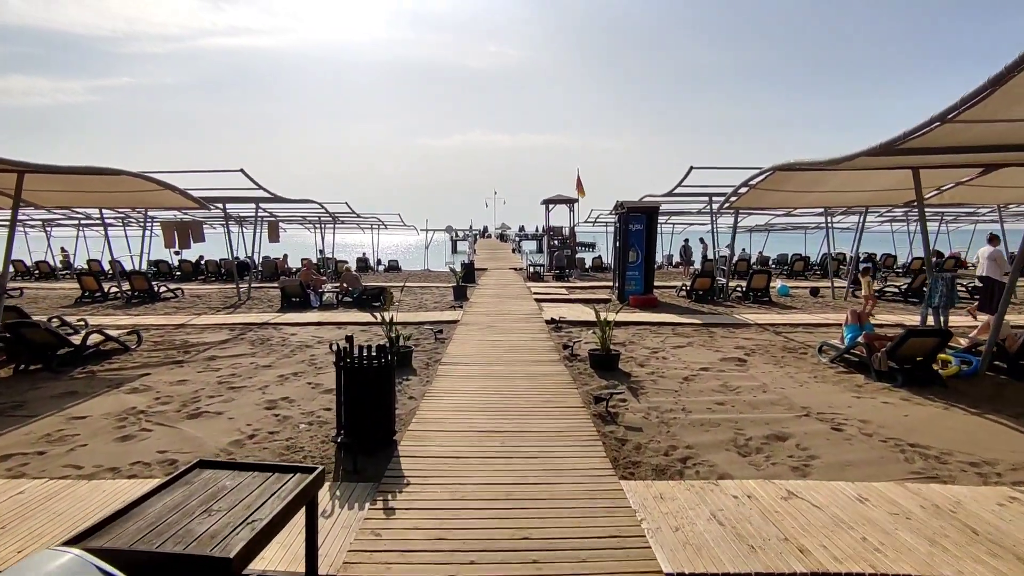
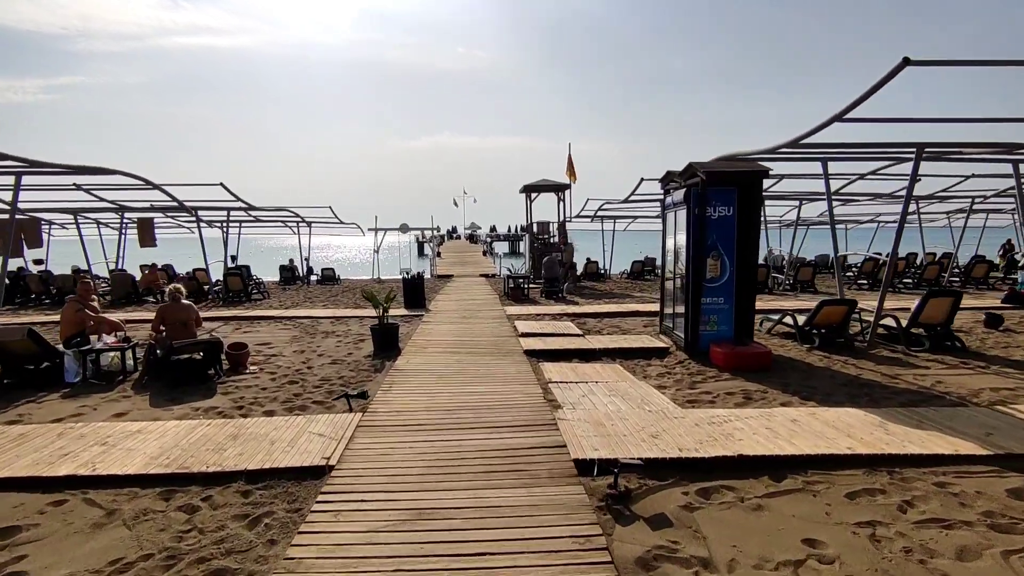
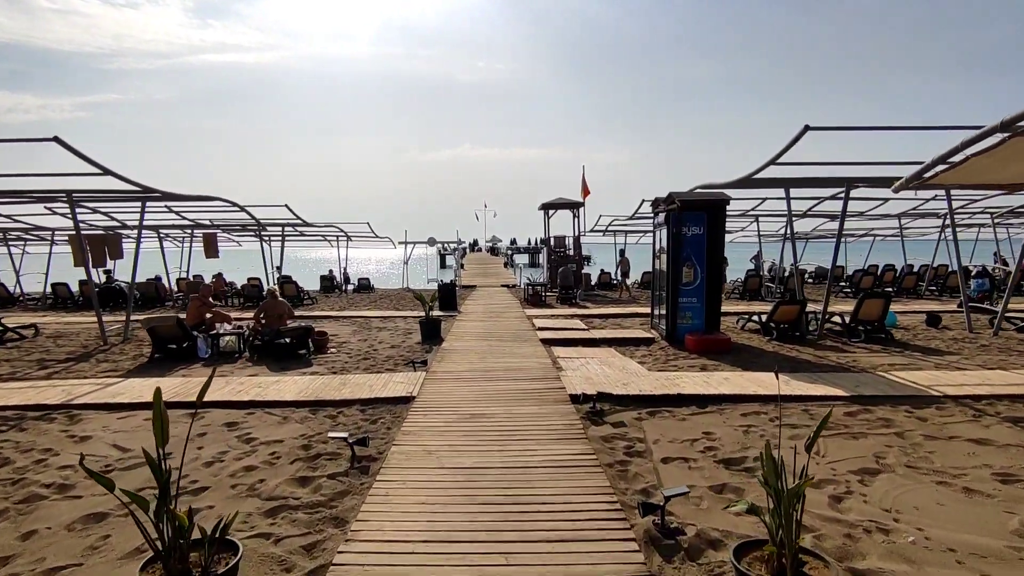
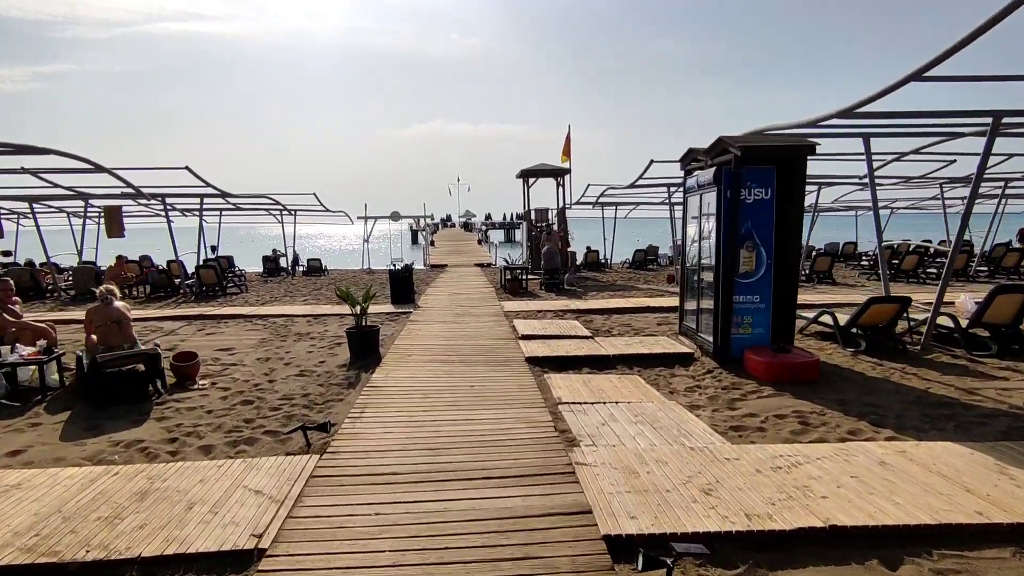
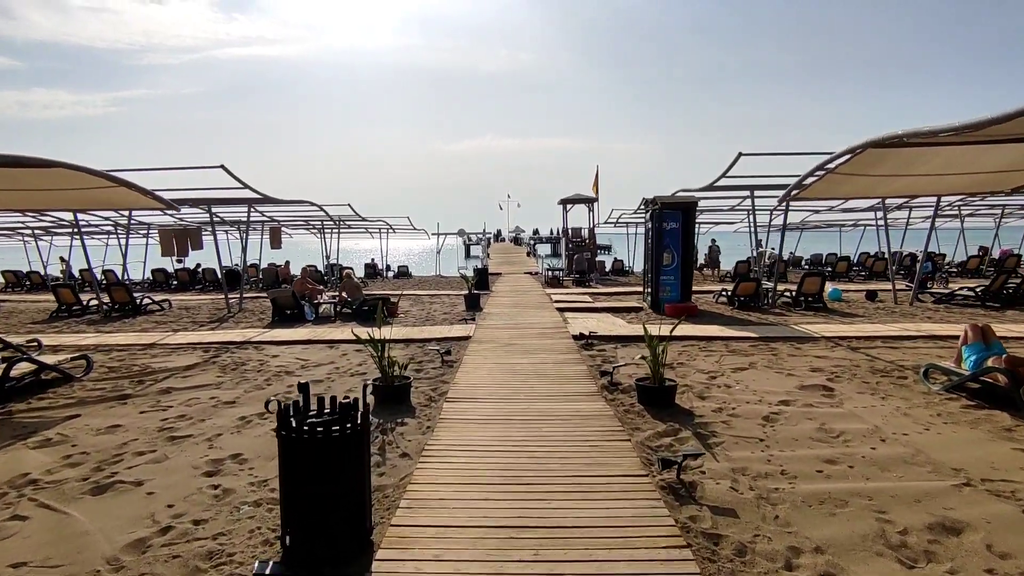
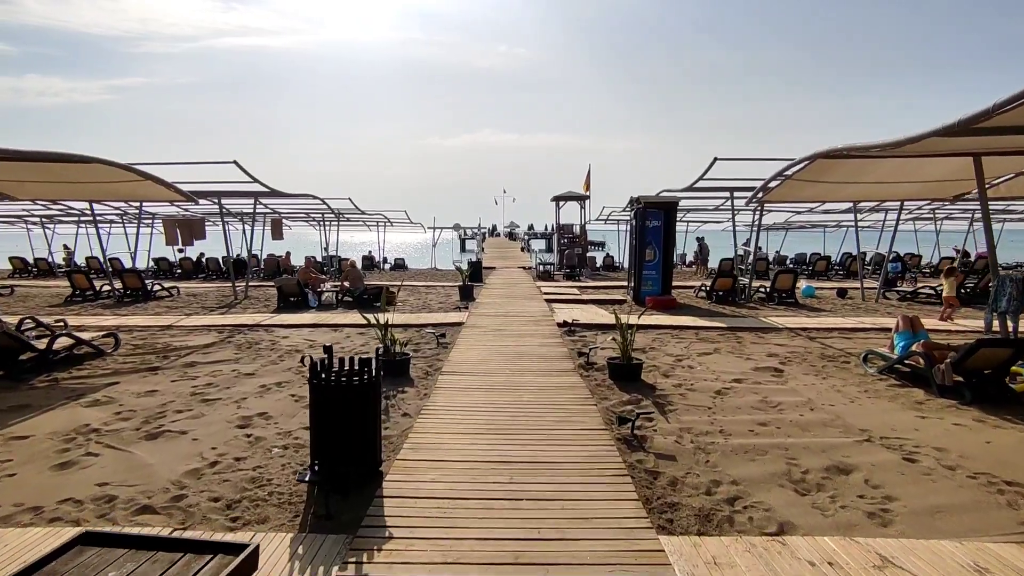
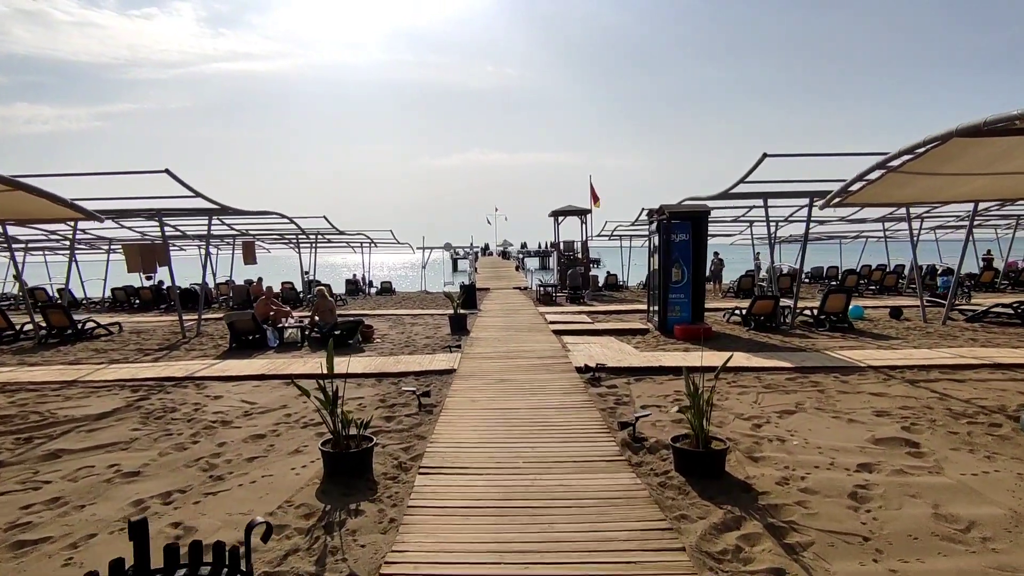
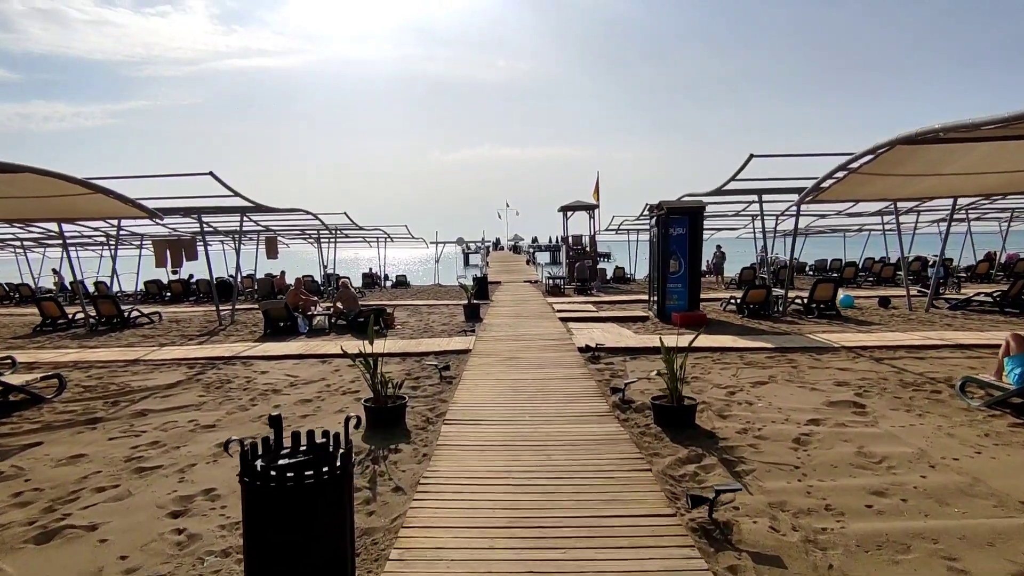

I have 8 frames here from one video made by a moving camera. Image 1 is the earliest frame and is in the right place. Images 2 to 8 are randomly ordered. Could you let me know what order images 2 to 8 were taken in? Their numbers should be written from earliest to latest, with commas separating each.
6, 5, 8, 7, 3, 2, 4
